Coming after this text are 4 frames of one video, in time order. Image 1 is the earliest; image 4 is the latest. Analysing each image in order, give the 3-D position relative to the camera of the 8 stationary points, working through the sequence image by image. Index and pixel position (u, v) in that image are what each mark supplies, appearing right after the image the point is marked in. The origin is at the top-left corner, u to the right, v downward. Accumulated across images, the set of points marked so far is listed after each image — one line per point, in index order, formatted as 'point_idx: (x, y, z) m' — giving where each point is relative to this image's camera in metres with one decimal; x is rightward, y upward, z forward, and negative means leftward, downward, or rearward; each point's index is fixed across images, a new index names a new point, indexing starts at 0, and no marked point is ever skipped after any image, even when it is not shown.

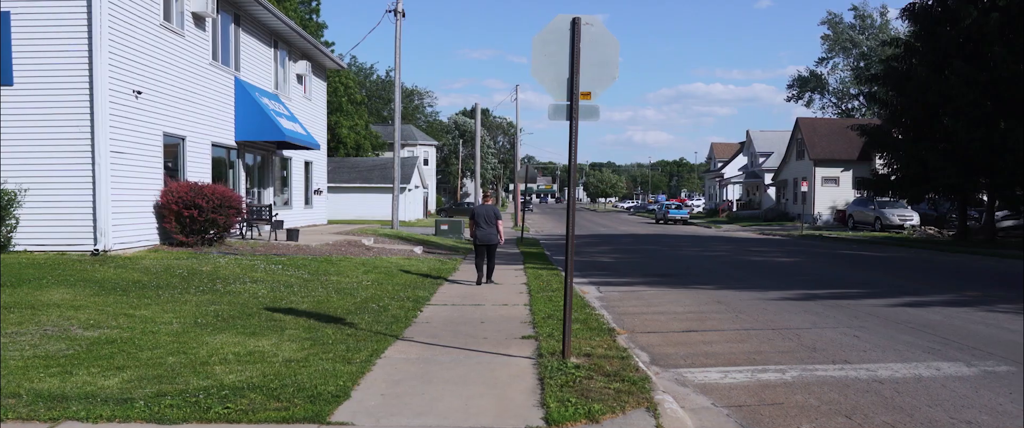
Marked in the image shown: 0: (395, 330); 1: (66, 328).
0: (-1.3, -1.3, +8.9) m
1: (-4.5, -1.1, +8.0) m
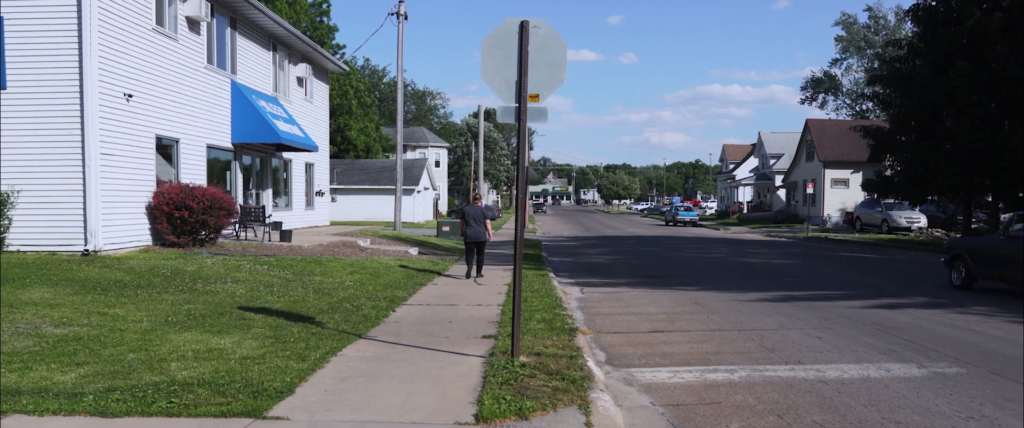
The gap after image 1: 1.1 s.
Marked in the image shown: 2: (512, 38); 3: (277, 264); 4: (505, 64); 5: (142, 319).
0: (-1.8, -1.3, +9.1) m
1: (-4.9, -1.2, +8.2) m
2: (0.0, +1.6, +7.2) m
3: (-4.4, -0.9, +14.6) m
4: (-0.1, +1.4, +7.2) m
5: (-4.1, -1.2, +8.9) m
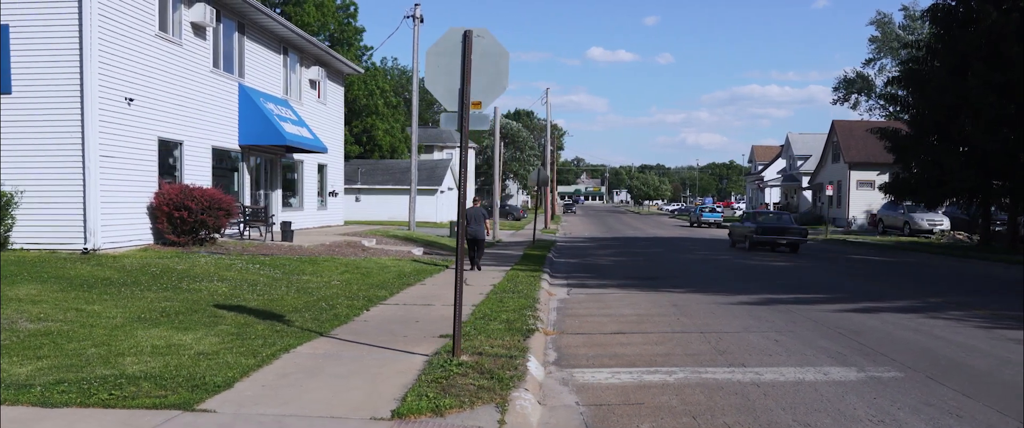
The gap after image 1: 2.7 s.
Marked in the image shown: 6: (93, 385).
0: (-2.2, -1.3, +9.4) m
1: (-5.4, -1.2, +8.6) m
2: (-0.5, +1.6, +7.4) m
3: (-4.6, -0.9, +15.0) m
4: (-0.6, +1.3, +7.4) m
5: (-4.6, -1.2, +9.2) m
6: (-3.4, -1.4, +6.4) m
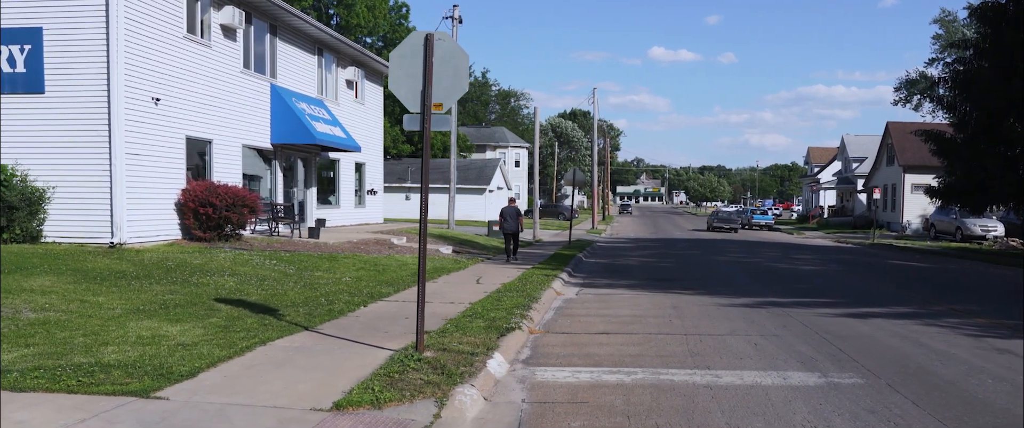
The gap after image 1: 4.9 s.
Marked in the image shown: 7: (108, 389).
0: (-2.5, -1.3, +9.7) m
1: (-5.7, -1.1, +9.2) m
2: (-0.9, +1.6, +7.6) m
3: (-4.4, -0.9, +15.5) m
4: (-1.0, +1.3, +7.6) m
5: (-4.8, -1.1, +9.7) m
6: (-3.8, -1.4, +6.8) m
7: (-3.2, -1.4, +6.4) m
